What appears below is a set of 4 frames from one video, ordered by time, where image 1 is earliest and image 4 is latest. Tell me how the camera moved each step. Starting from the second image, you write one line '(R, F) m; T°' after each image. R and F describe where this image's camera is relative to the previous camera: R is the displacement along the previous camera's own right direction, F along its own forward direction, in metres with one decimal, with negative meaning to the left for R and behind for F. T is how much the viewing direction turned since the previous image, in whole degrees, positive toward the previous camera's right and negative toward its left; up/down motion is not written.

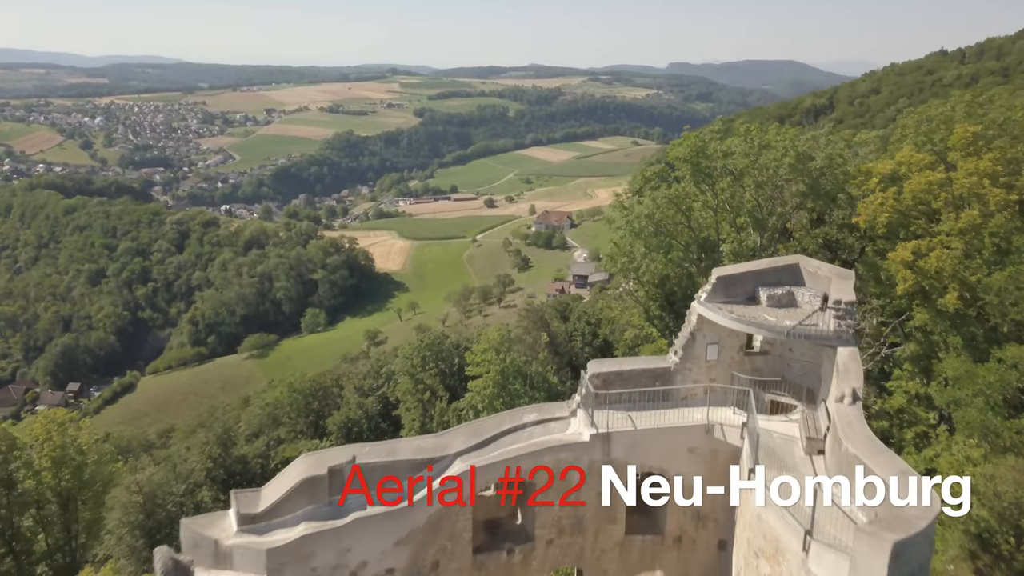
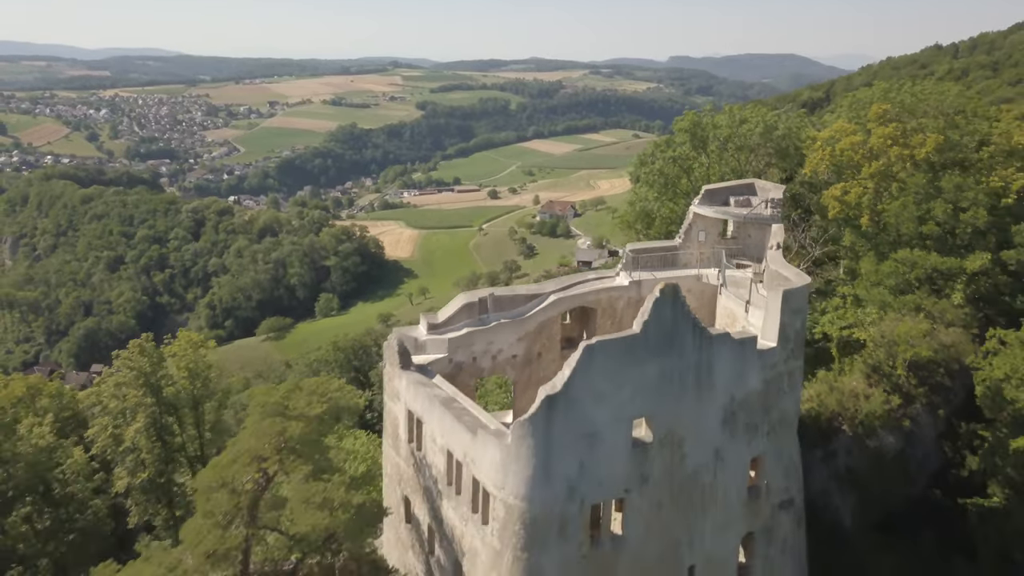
(-1.6, -7.4) m; 0°
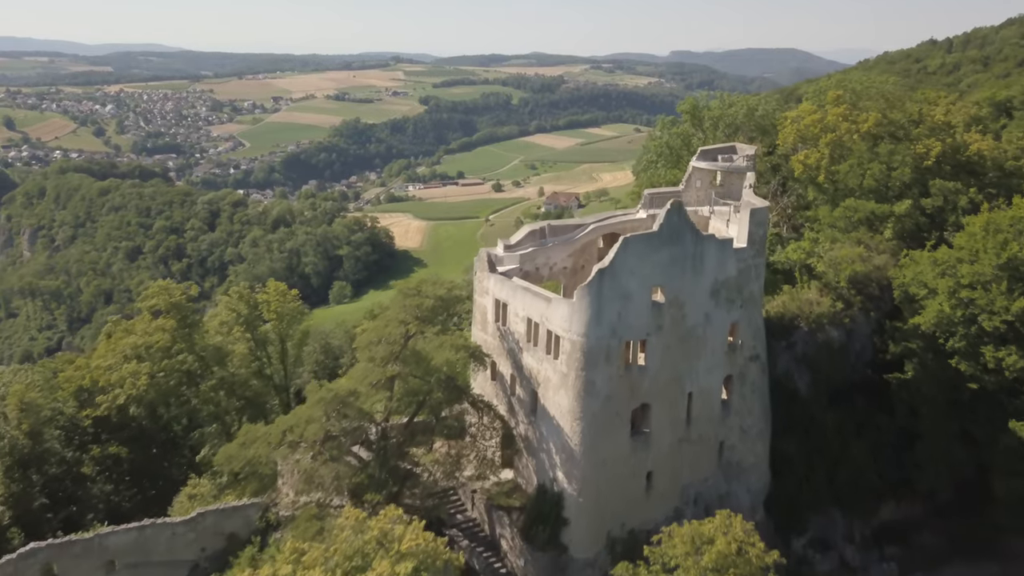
(-1.6, -7.3) m; 0°
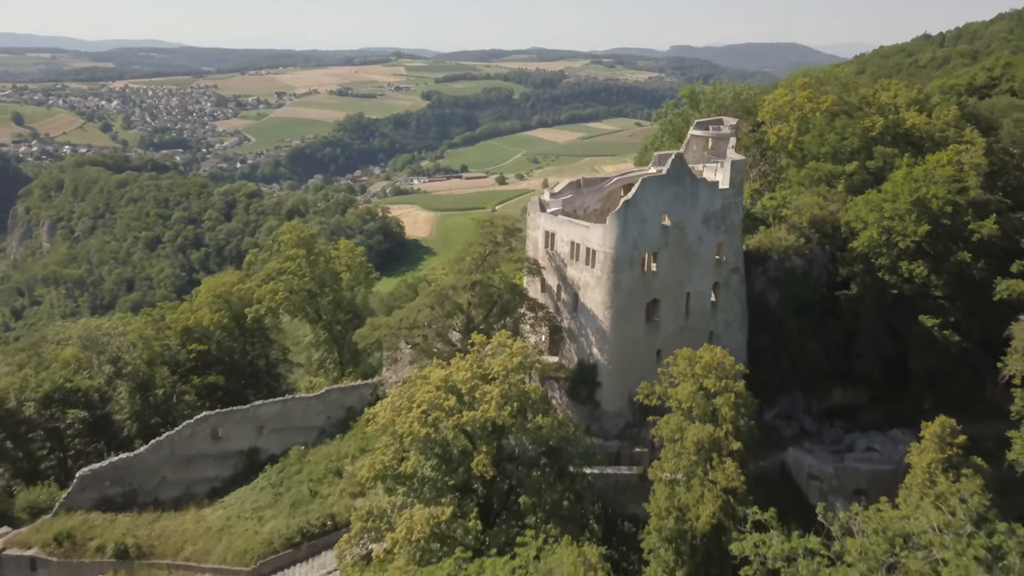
(-1.8, -8.5) m; 0°
